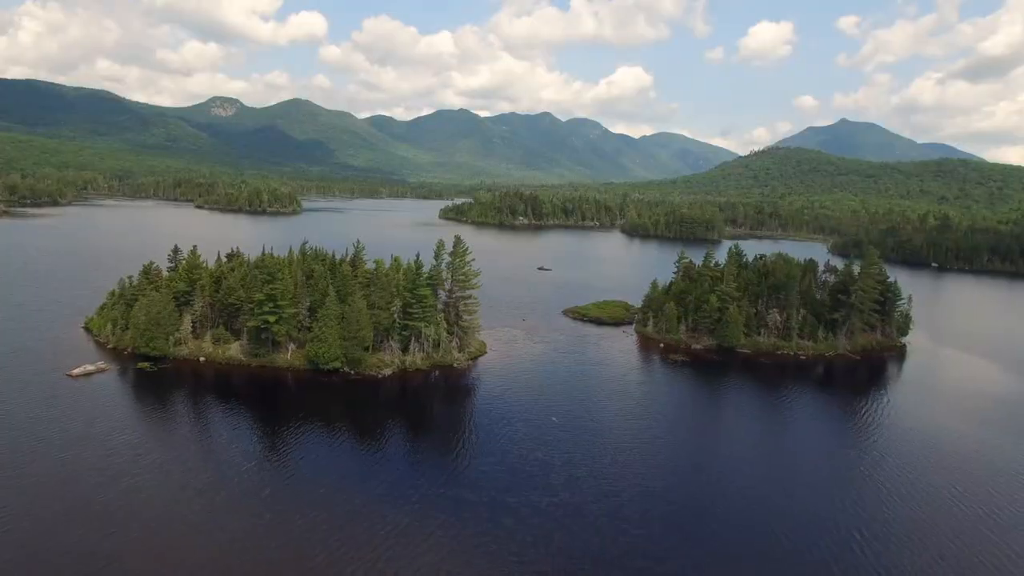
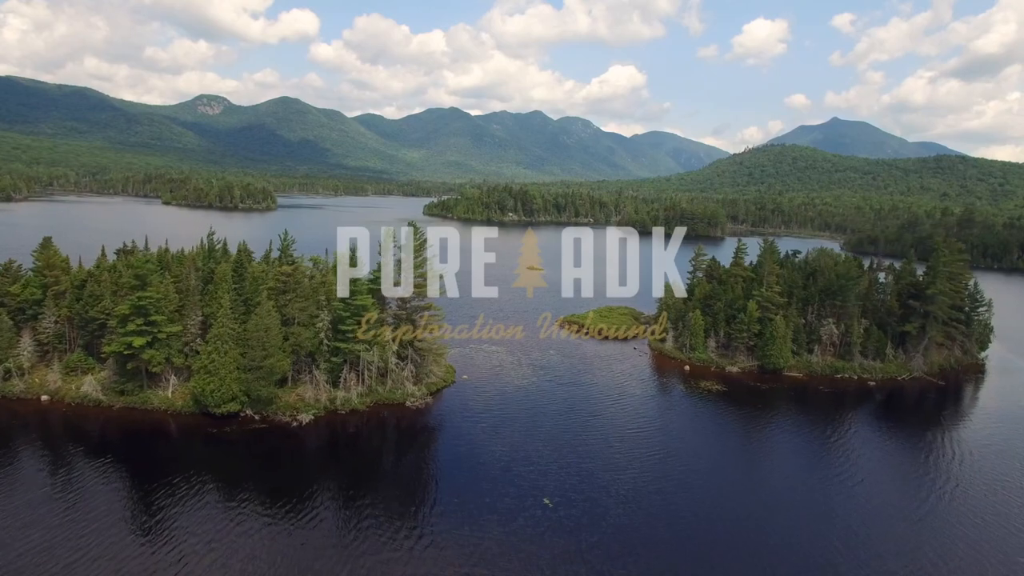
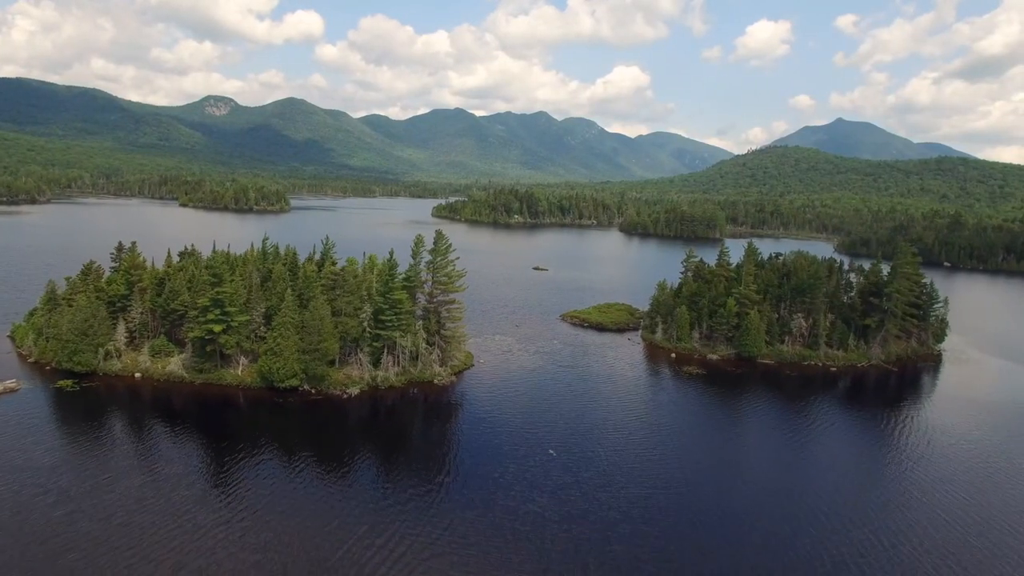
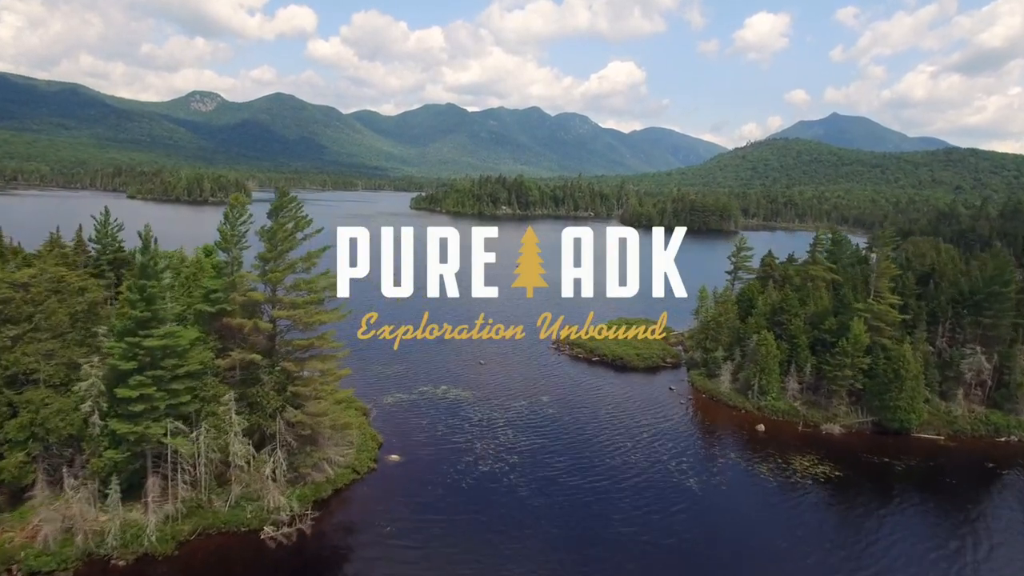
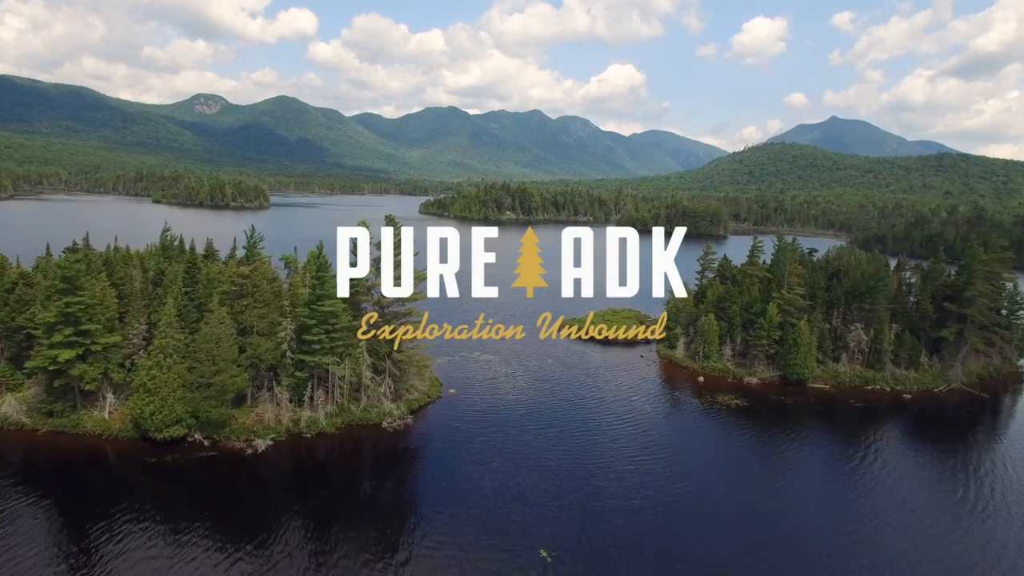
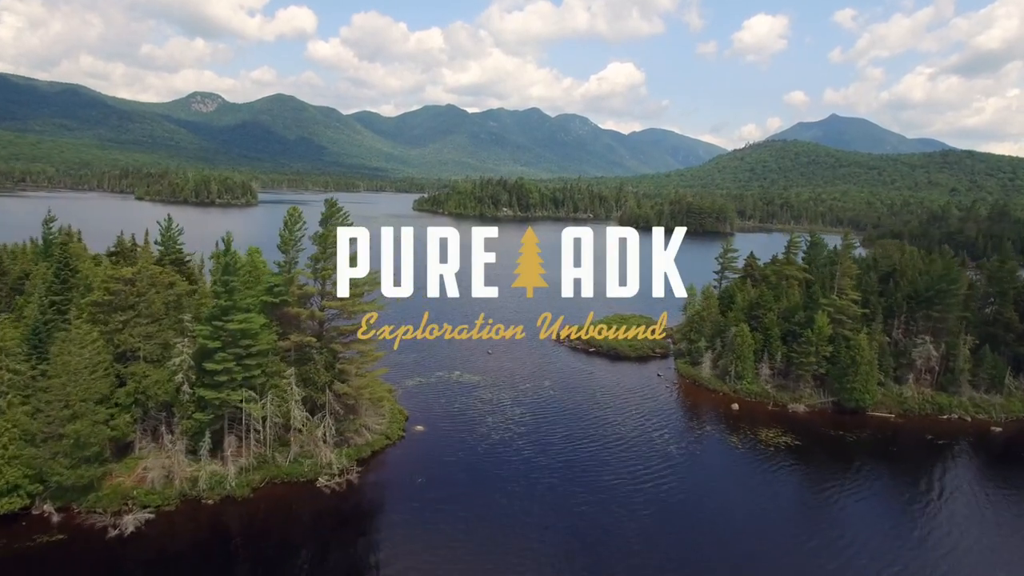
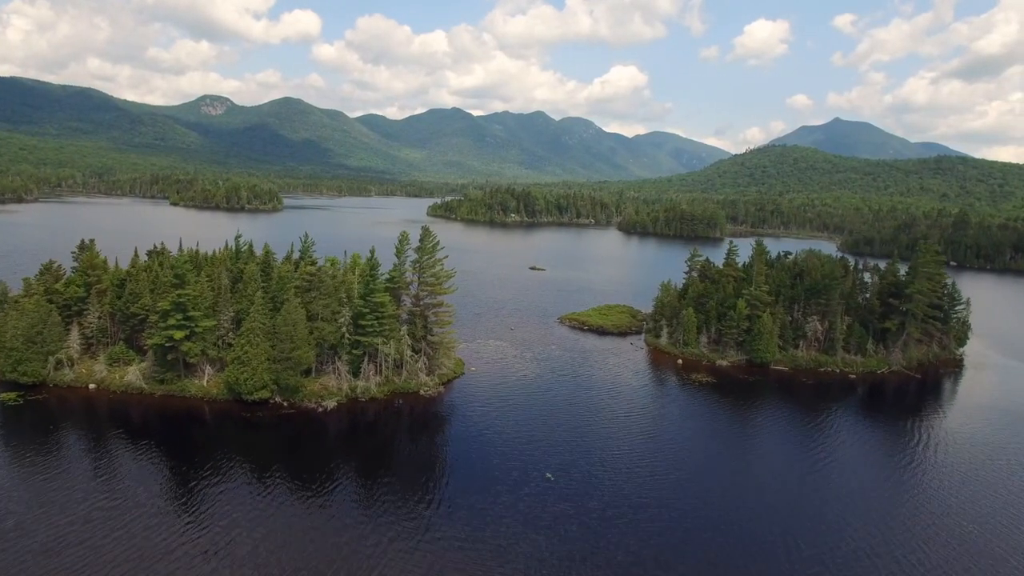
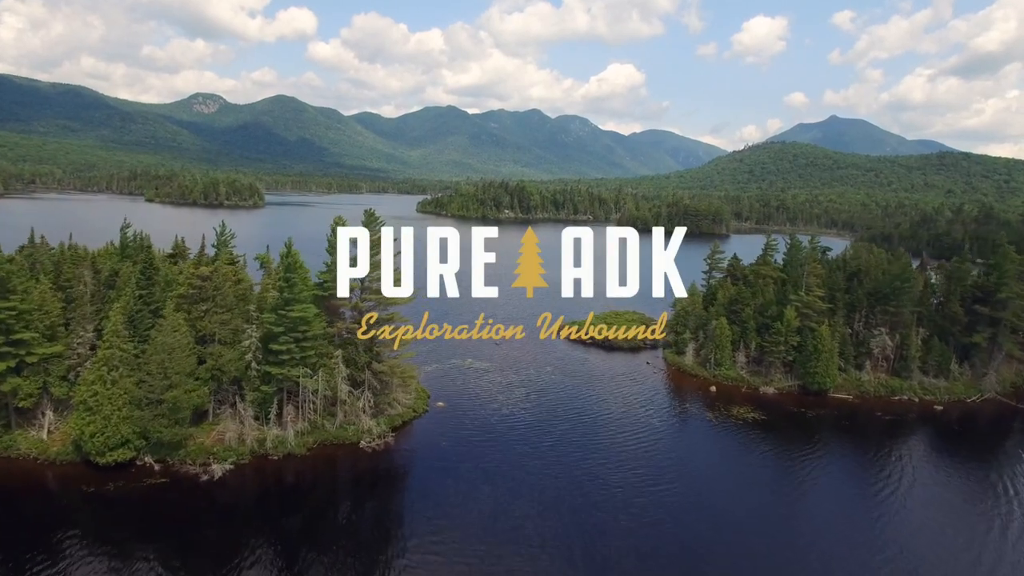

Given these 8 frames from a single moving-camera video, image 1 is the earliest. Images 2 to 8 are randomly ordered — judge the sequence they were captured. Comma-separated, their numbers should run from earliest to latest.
3, 7, 2, 5, 8, 6, 4
